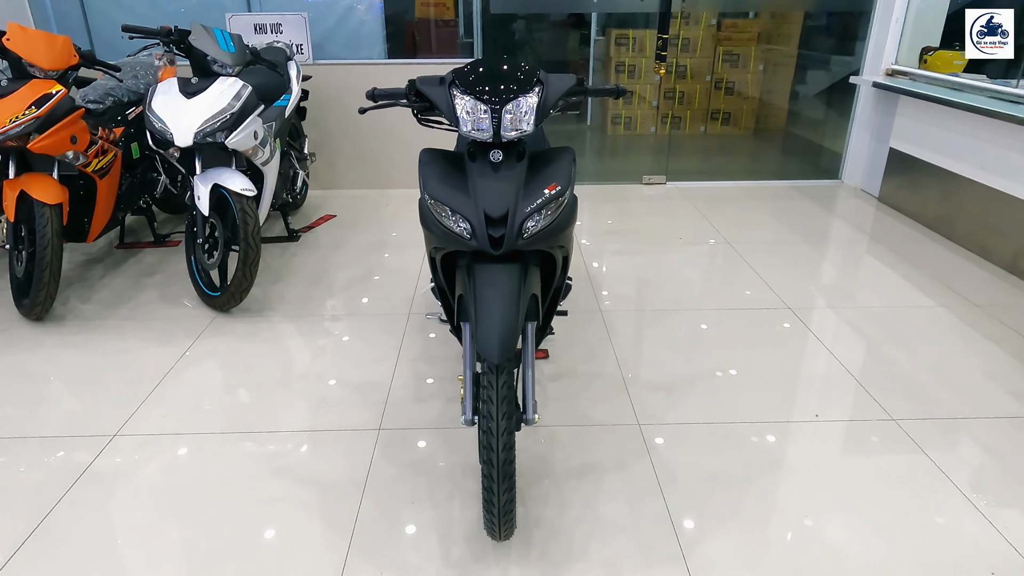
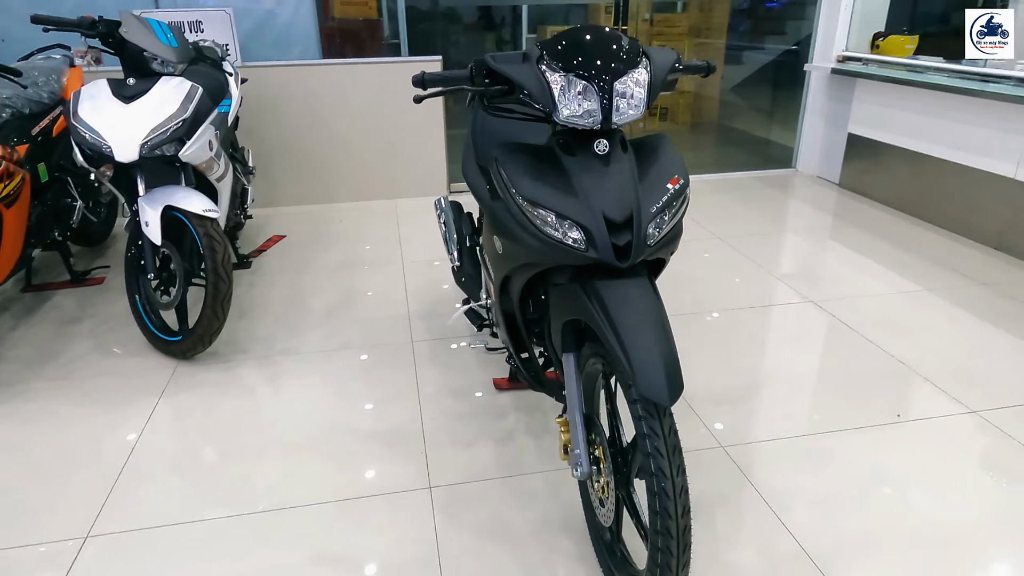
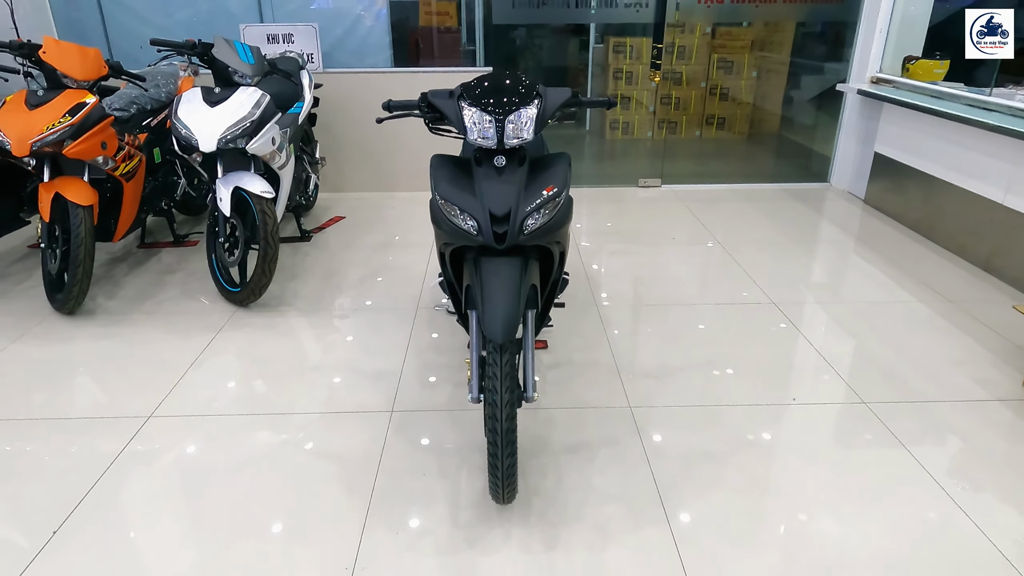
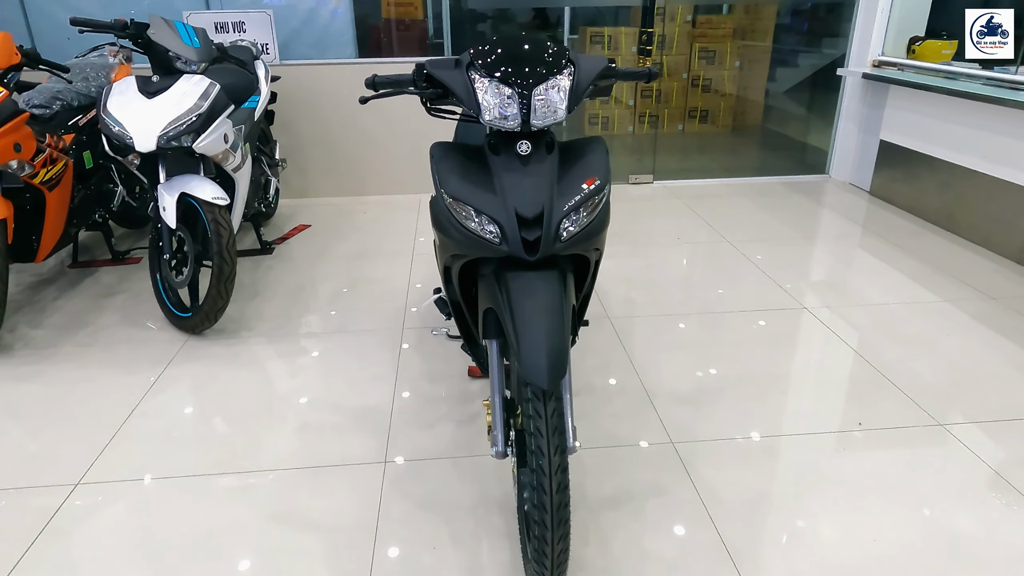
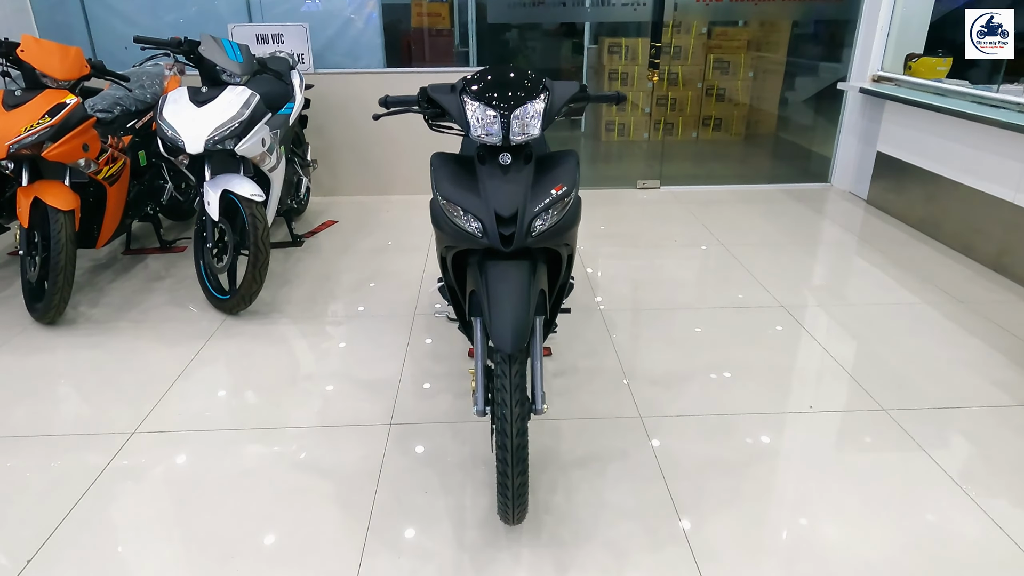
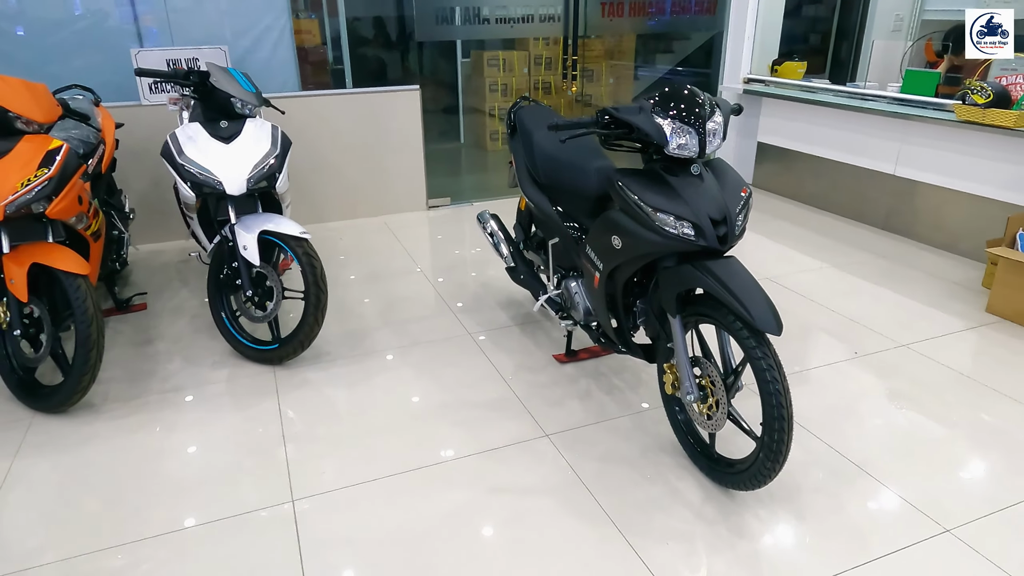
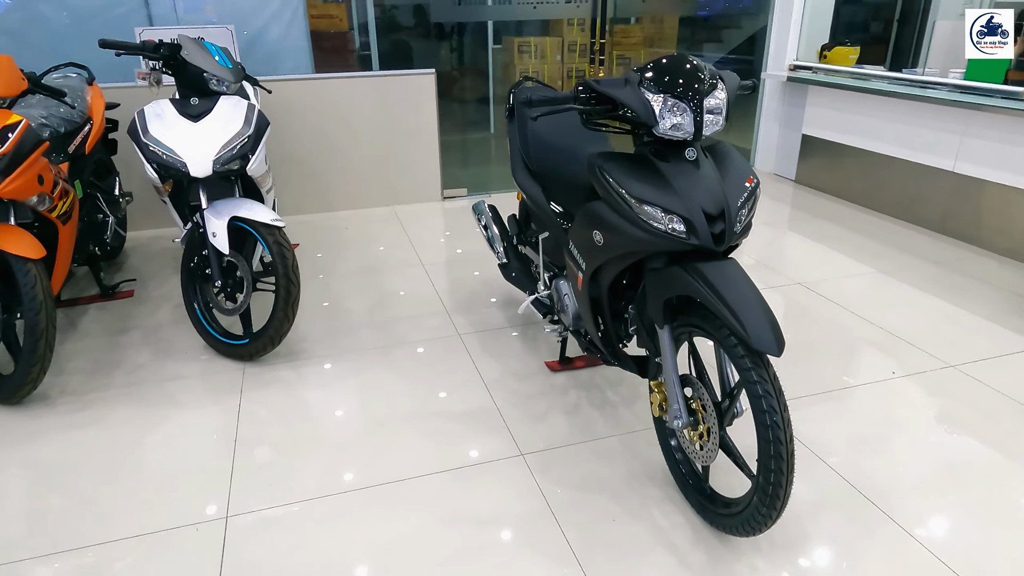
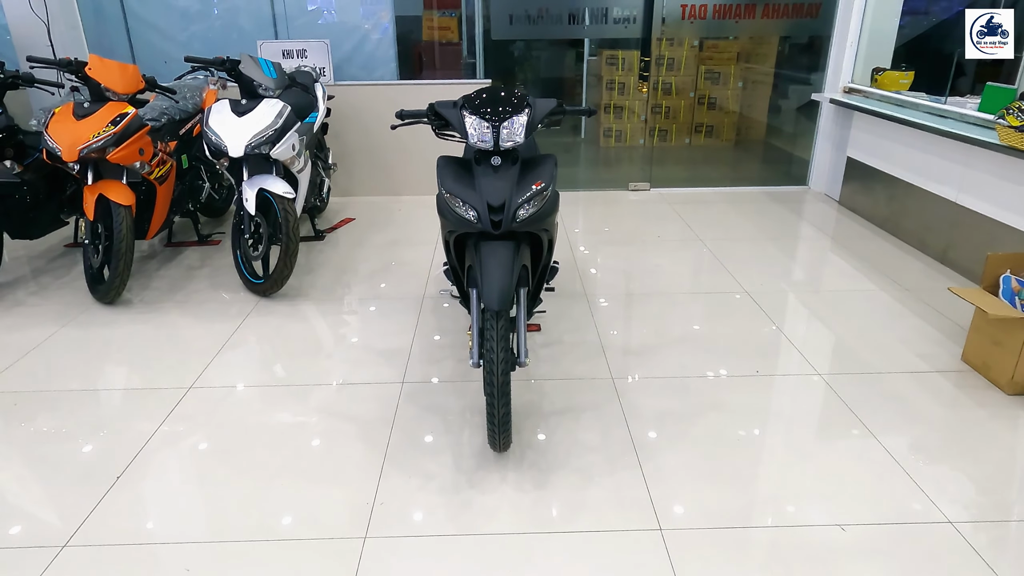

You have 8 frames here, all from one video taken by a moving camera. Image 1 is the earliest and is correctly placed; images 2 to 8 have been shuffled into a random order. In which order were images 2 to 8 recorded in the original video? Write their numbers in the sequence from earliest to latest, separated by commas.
3, 8, 5, 4, 2, 7, 6
